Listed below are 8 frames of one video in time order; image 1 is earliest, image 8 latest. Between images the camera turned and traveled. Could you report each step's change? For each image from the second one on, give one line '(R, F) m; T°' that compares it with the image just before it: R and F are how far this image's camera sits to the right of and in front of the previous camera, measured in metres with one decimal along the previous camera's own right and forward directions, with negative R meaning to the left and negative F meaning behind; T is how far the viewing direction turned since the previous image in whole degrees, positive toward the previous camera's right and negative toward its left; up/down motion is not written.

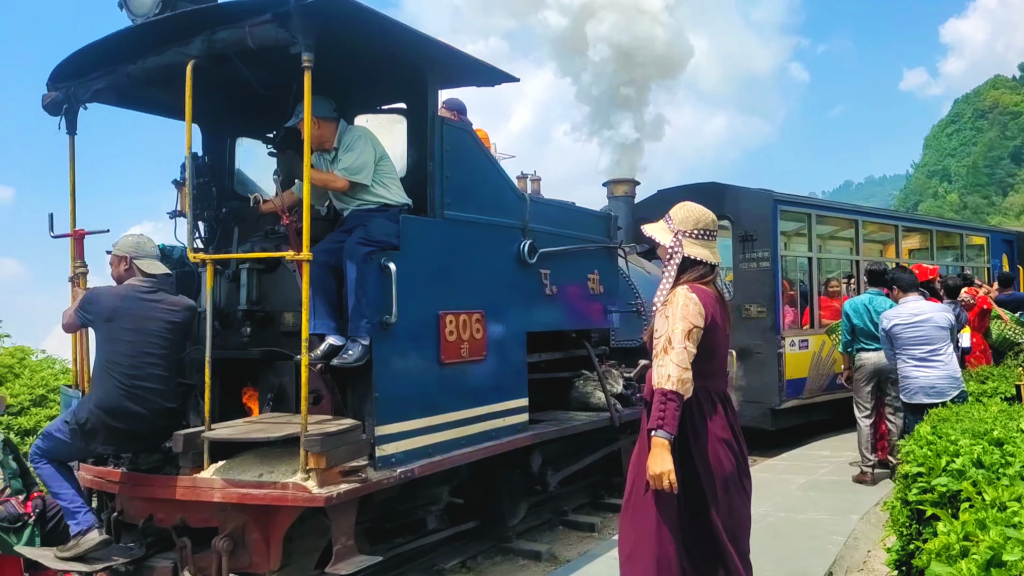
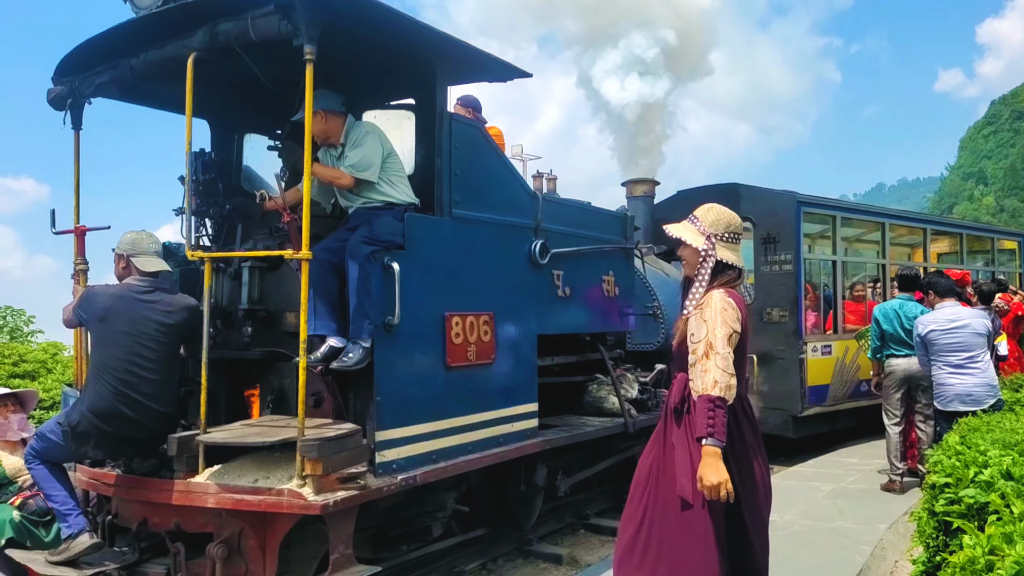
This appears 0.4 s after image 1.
(+0.1, +0.1) m; -2°
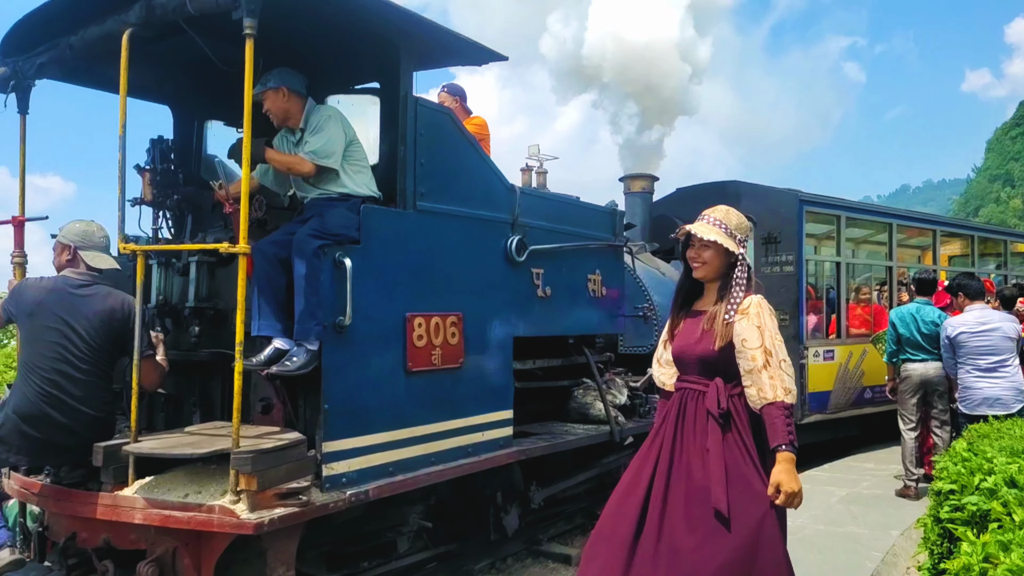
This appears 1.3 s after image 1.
(+0.2, +0.3) m; -1°
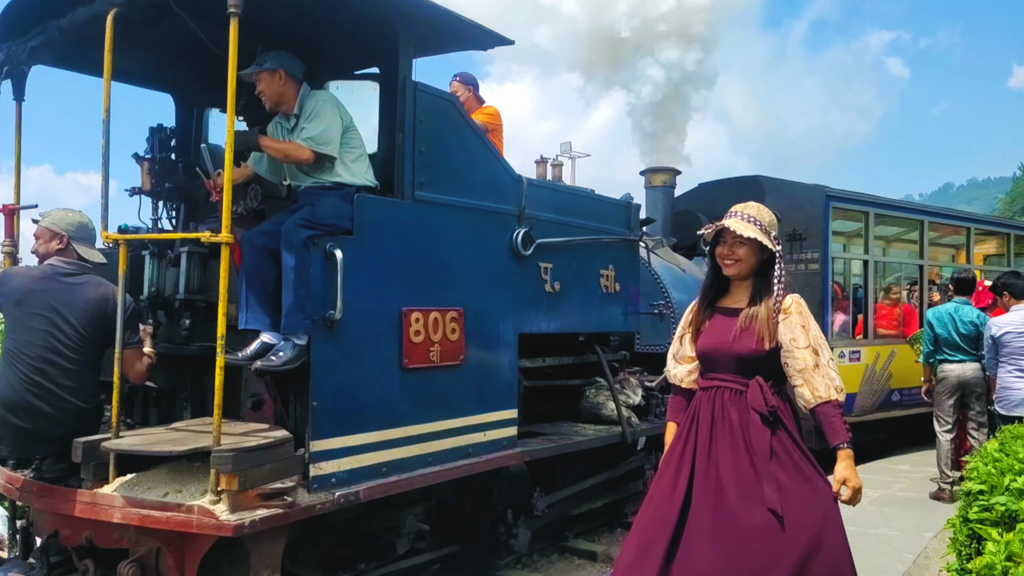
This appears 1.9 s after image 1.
(+0.1, +0.2) m; -2°
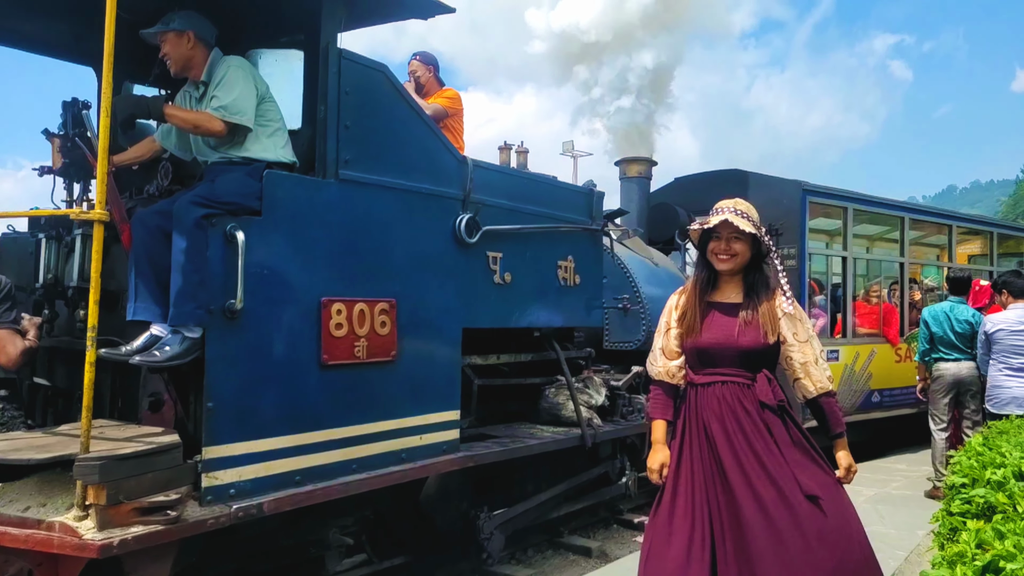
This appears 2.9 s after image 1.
(+0.3, +0.4) m; 0°
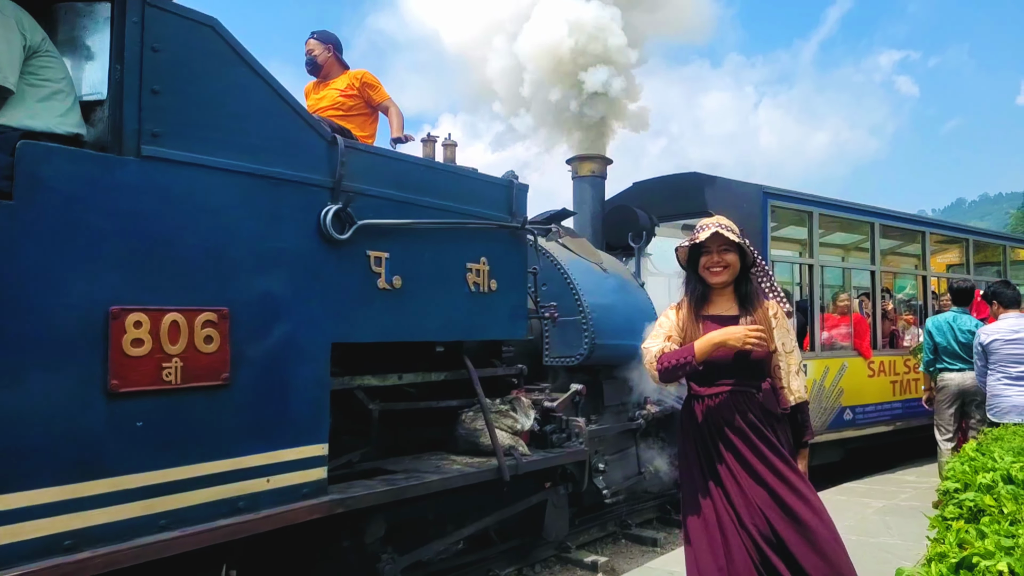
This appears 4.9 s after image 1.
(+0.5, +0.7) m; 0°
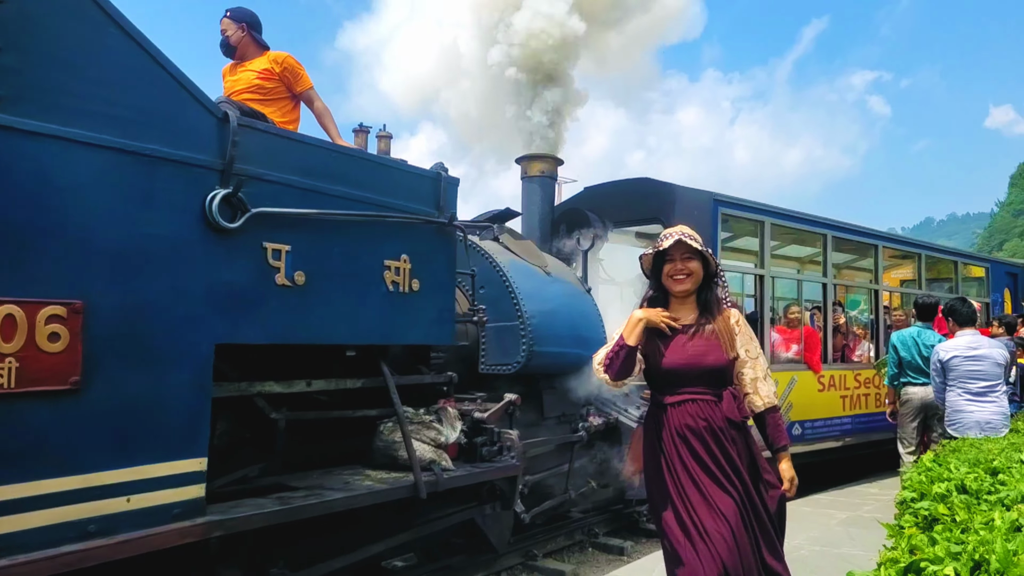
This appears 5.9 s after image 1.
(+0.3, +0.3) m; +2°
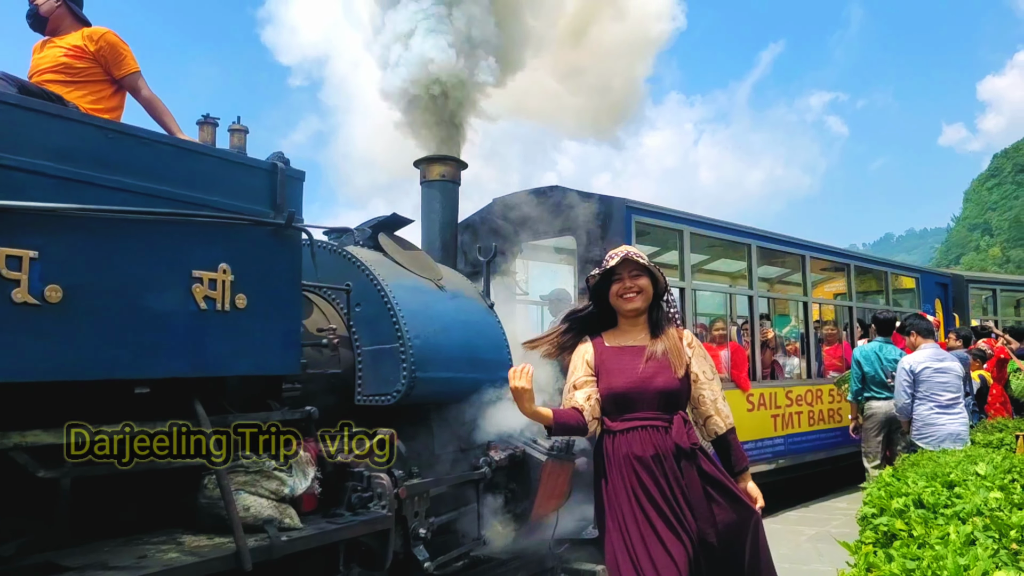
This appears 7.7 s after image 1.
(+0.5, +0.8) m; +2°
